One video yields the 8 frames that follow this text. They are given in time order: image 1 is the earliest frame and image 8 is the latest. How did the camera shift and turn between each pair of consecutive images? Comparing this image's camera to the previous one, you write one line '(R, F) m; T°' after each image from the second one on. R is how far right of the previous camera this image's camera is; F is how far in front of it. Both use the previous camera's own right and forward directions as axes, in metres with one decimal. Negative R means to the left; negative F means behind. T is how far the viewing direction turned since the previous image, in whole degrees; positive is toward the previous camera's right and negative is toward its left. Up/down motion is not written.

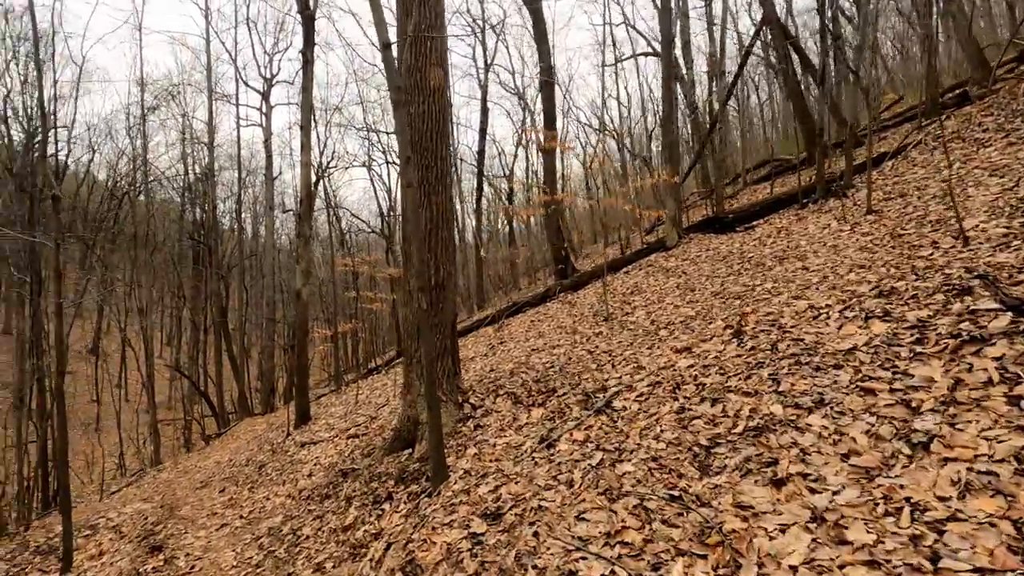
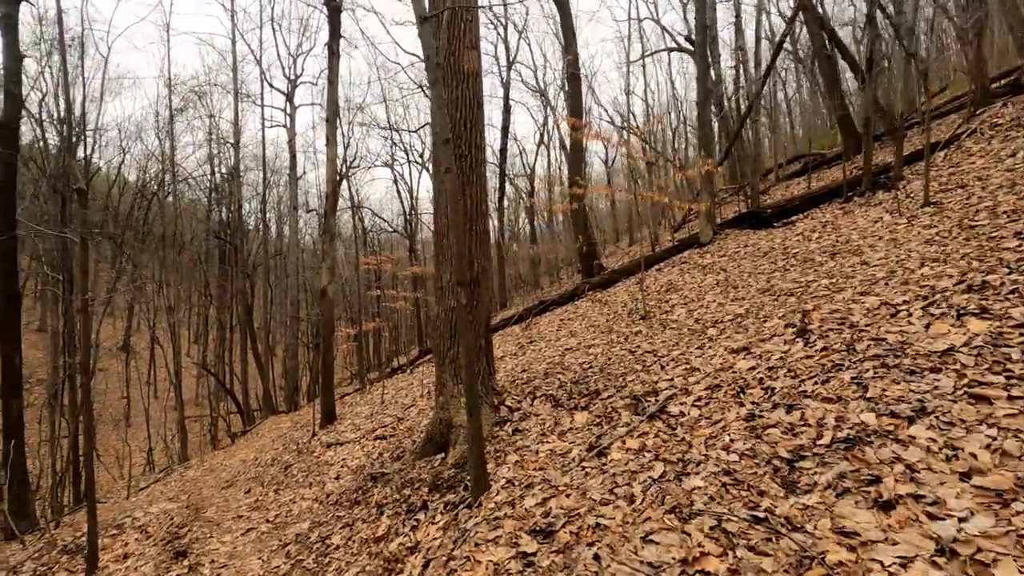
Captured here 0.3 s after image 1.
(-0.2, +0.3) m; -2°
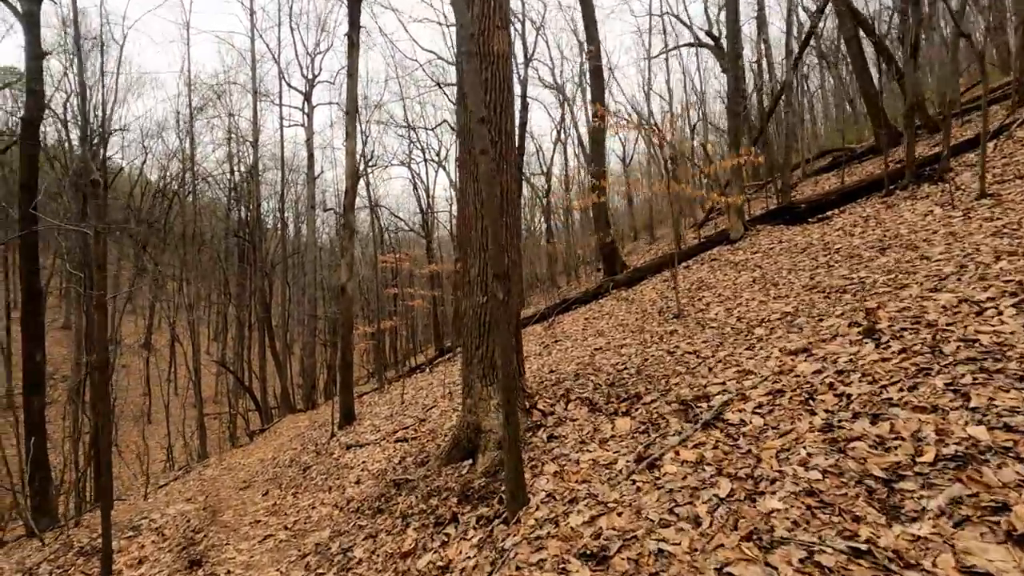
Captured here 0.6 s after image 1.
(-0.2, +0.3) m; -2°
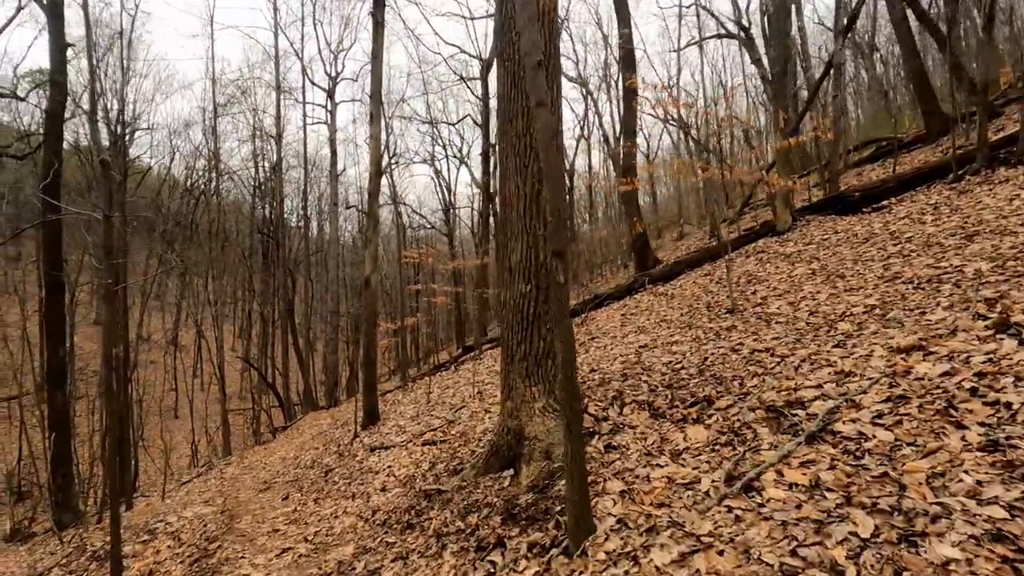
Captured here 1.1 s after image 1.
(-0.2, +0.6) m; -2°
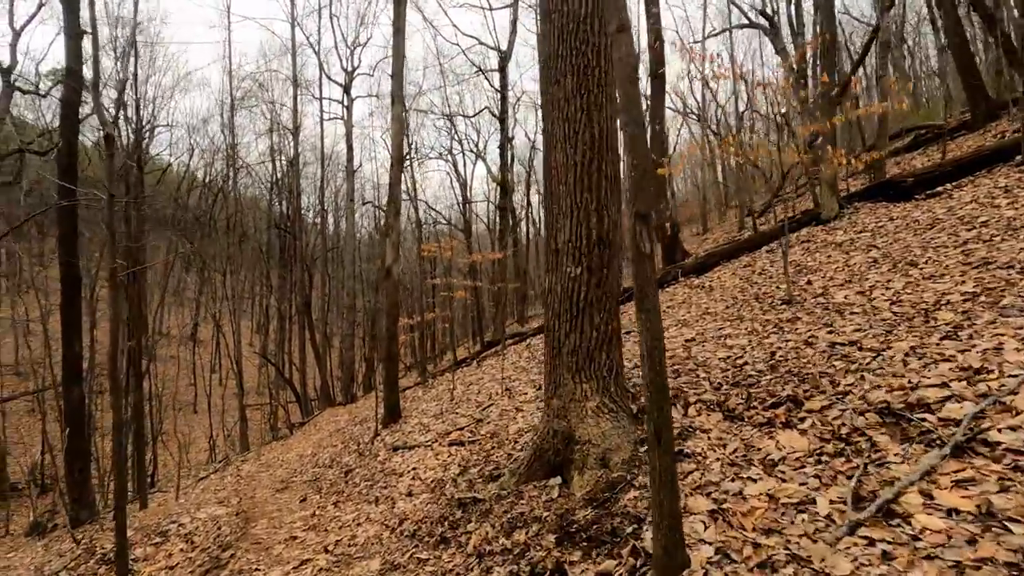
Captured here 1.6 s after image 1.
(-0.2, +0.5) m; -2°
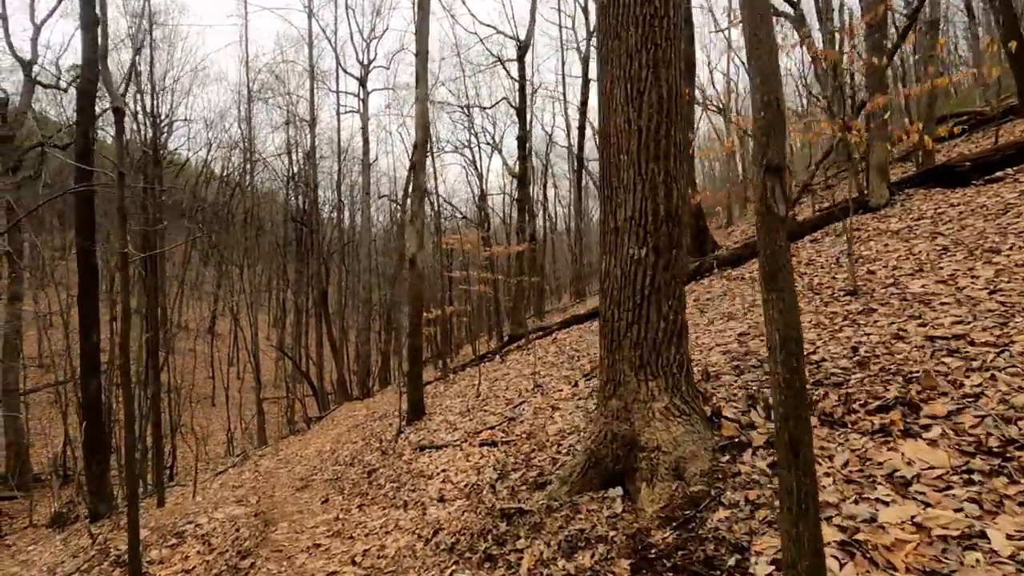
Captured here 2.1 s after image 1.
(-0.3, +0.5) m; -1°
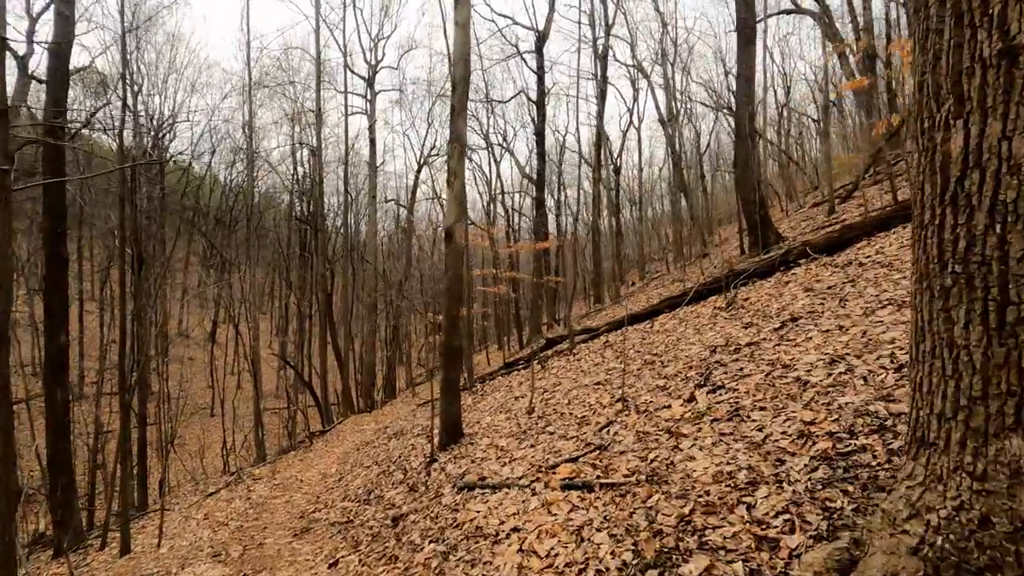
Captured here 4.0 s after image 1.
(-0.7, +1.9) m; 0°
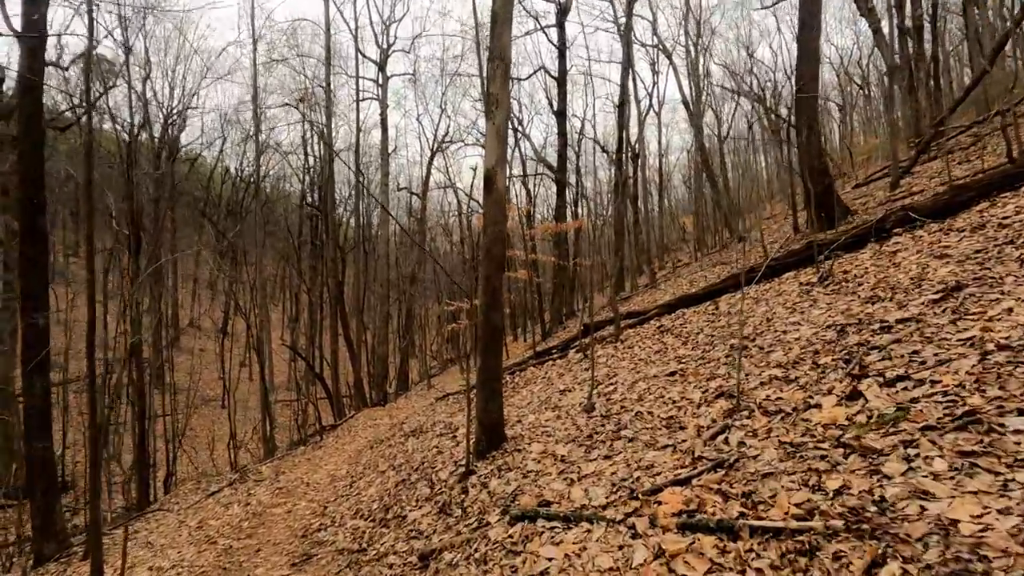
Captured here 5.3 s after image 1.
(-0.4, +1.4) m; -1°
